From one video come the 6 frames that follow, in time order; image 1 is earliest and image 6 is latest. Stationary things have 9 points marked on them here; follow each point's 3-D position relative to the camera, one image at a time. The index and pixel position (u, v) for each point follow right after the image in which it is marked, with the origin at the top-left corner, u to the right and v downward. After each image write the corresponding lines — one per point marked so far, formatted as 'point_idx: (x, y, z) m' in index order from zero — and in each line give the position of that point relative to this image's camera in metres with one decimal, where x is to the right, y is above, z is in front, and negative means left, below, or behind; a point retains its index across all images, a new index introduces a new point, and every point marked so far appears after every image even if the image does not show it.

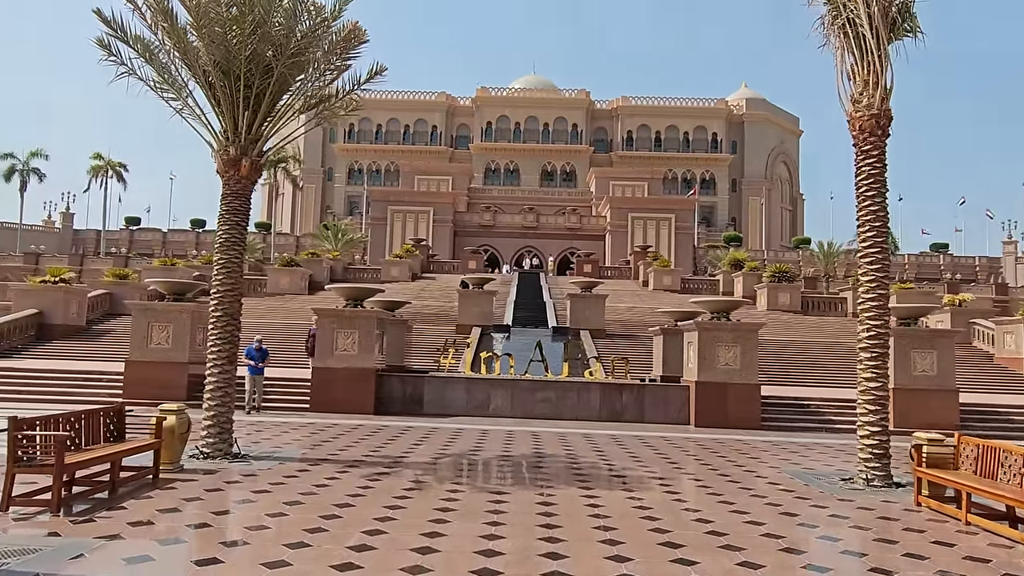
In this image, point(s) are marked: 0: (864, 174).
0: (+4.2, +1.4, +8.8) m
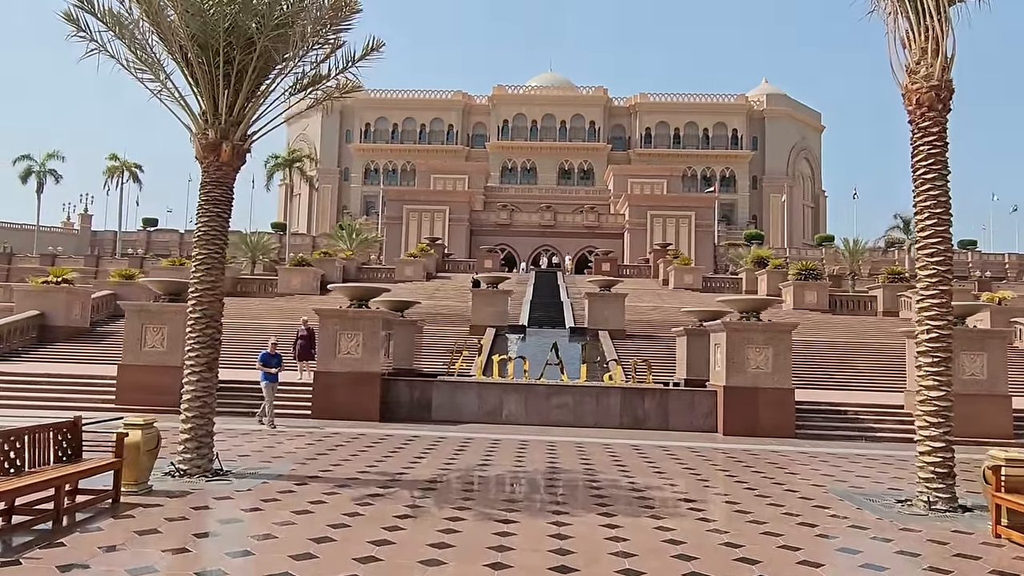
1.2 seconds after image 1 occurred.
0: (+4.3, +1.4, +7.7) m
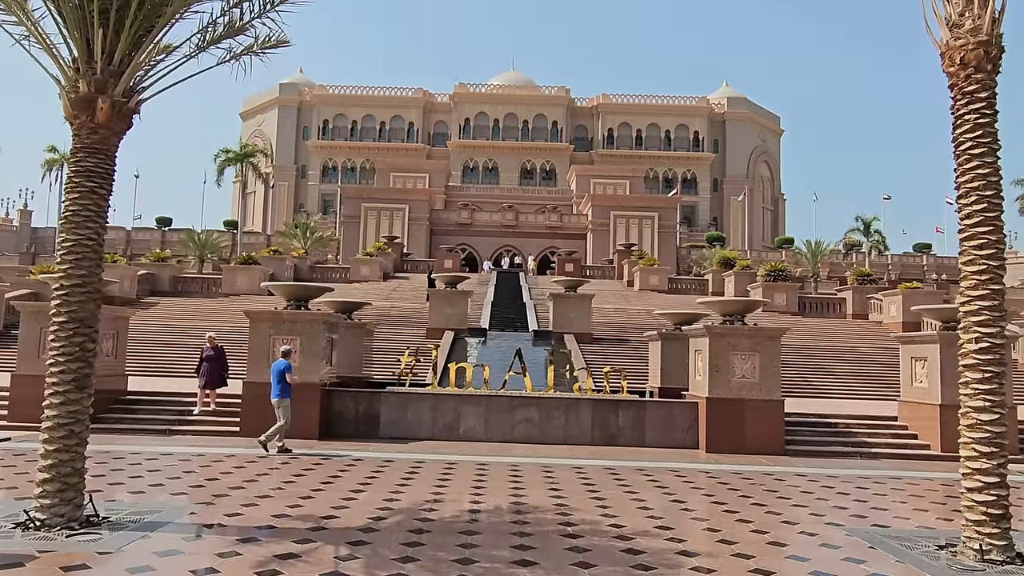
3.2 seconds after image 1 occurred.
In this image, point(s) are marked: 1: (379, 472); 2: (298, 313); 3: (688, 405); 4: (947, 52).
0: (+3.9, +1.4, +6.4) m
1: (-1.7, -2.4, +9.8) m
2: (-3.6, -0.4, +12.4) m
3: (+3.0, -2.0, +12.8) m
4: (+3.8, +2.1, +6.5) m
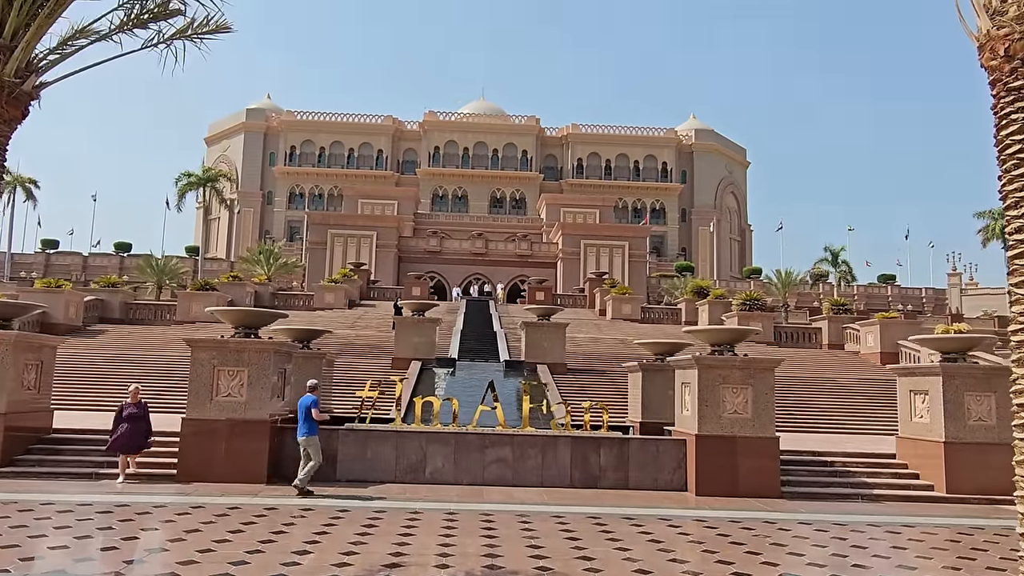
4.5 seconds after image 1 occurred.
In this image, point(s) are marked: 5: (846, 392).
0: (+3.8, +1.2, +5.5) m
1: (-2.1, -2.7, +8.5) m
2: (-4.0, -0.8, +11.2) m
3: (+2.6, -2.4, +11.7) m
4: (+3.7, +1.9, +5.7) m
5: (+8.2, -2.6, +18.2) m
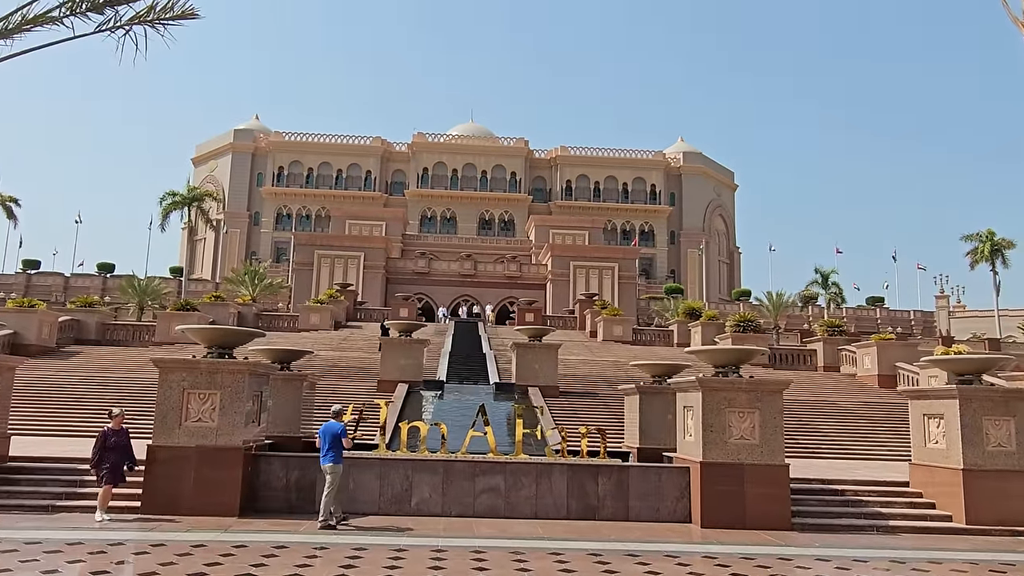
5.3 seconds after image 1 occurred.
0: (+3.7, +1.1, +4.9) m
1: (-2.1, -2.9, +7.7) m
2: (-4.1, -1.0, +10.4) m
3: (+2.5, -2.7, +11.0) m
4: (+3.6, +1.8, +5.2) m
5: (+8.0, -3.0, +17.6) m
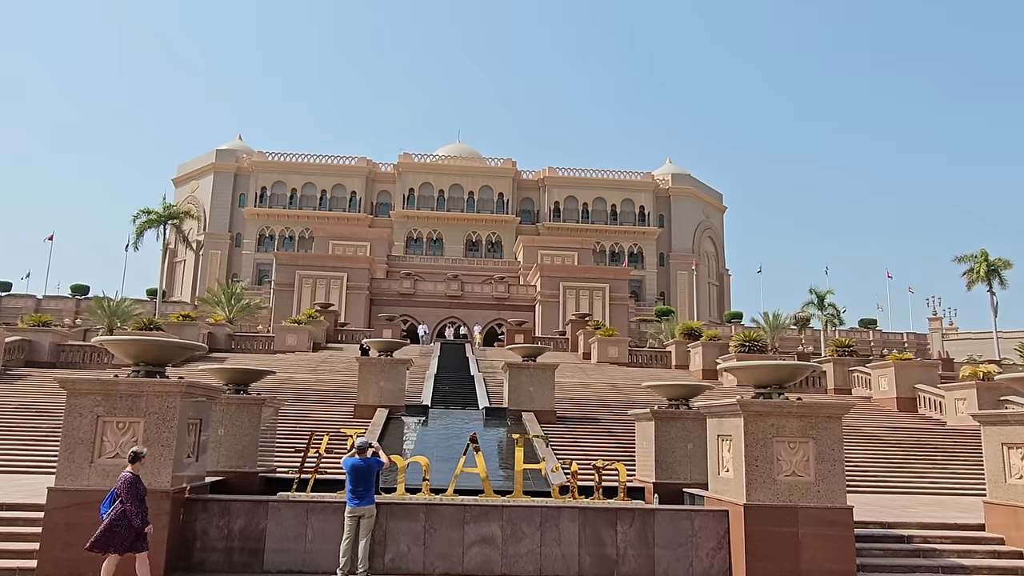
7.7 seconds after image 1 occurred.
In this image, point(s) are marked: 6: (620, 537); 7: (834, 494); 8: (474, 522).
0: (+3.8, +1.3, +3.1) m
1: (-2.1, -2.8, +5.6) m
2: (-4.1, -1.1, +8.3) m
3: (+2.5, -2.7, +9.0) m
4: (+3.7, +2.0, +3.3) m
5: (+7.8, -3.3, +15.6) m
6: (+1.3, -3.0, +8.9) m
7: (+3.8, -2.4, +8.7) m
8: (-0.4, -2.8, +8.8) m
